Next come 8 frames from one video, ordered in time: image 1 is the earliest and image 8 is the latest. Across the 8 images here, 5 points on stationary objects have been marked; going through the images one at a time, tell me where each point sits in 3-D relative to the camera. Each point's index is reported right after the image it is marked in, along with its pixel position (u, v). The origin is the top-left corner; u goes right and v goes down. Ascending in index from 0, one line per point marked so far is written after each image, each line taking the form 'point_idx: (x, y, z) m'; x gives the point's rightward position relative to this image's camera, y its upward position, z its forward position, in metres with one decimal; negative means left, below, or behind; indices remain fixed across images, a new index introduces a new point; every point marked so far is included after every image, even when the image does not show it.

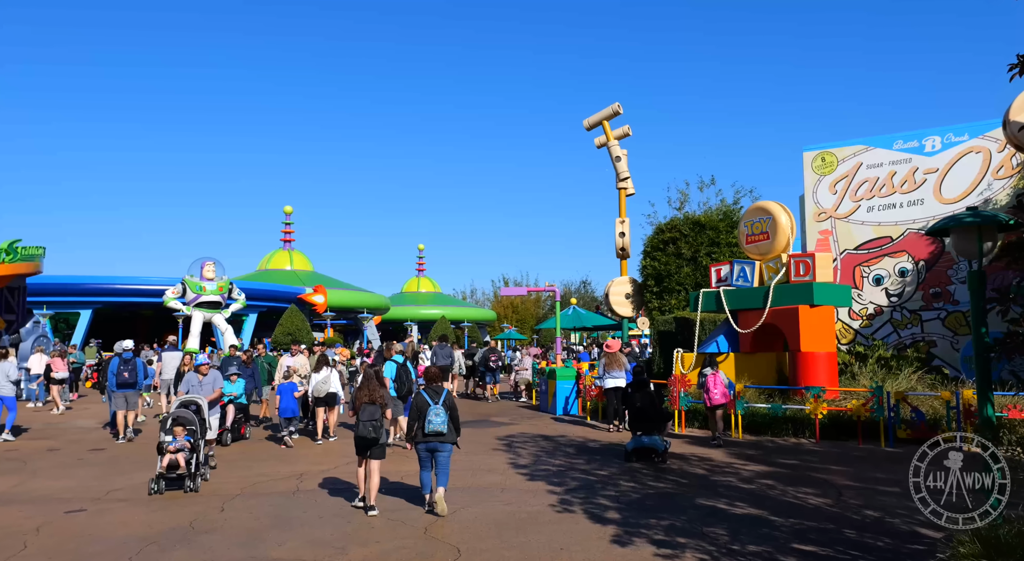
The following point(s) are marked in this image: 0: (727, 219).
0: (+5.7, +1.6, +19.1) m
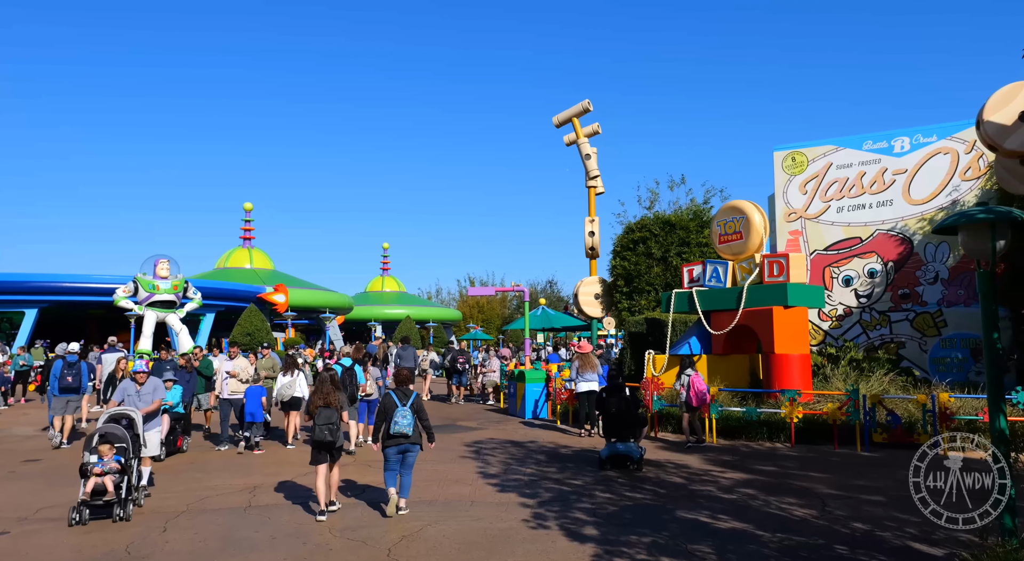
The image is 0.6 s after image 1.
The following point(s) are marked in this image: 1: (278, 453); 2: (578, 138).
0: (+4.8, +1.6, +19.0) m
1: (-3.3, -2.5, +10.2) m
2: (+1.8, +3.8, +19.4) m
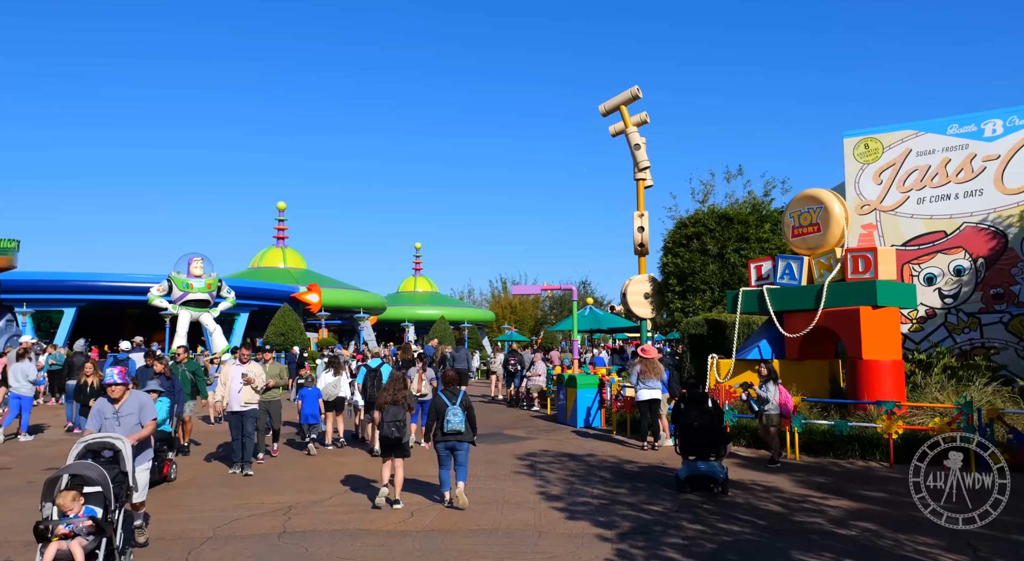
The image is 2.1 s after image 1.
0: (+6.0, +1.7, +17.7) m
1: (-2.6, -2.4, +9.3) m
2: (+2.9, +3.8, +18.2) m
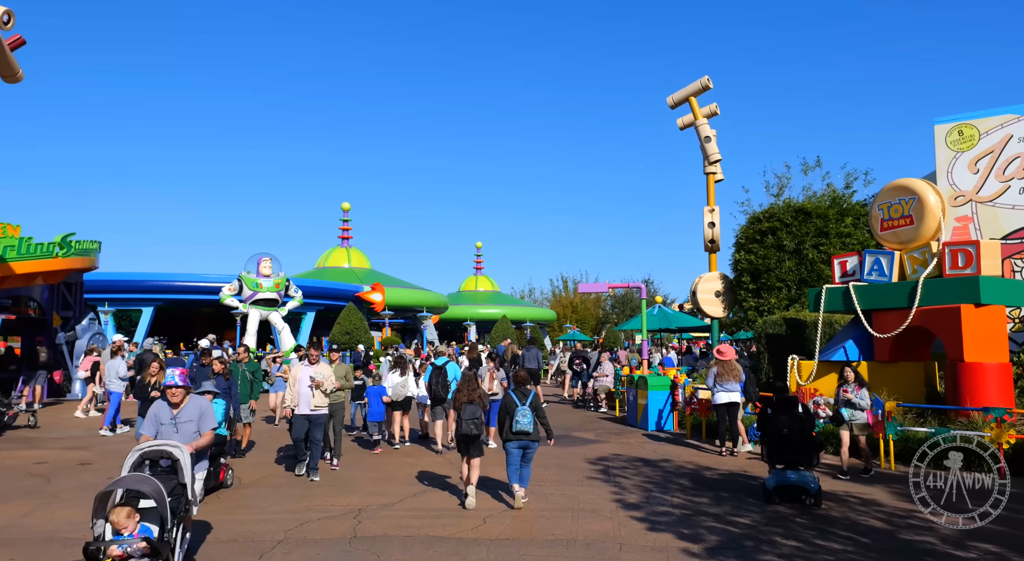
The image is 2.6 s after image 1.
0: (+7.5, +1.7, +16.8) m
1: (-1.7, -2.4, +9.2) m
2: (+4.5, +3.9, +17.6) m
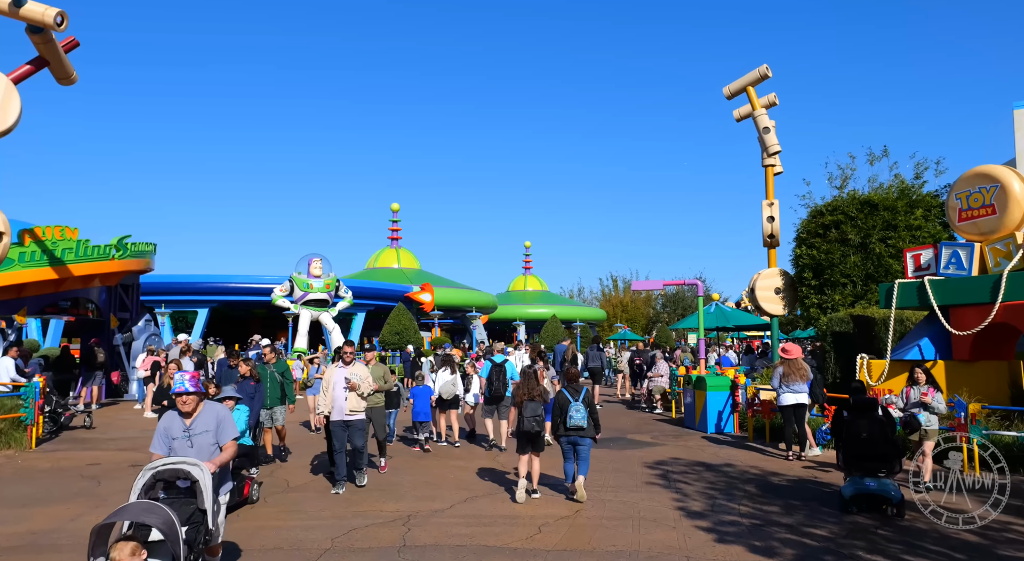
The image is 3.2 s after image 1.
0: (+8.6, +1.8, +16.0) m
1: (-1.0, -2.4, +8.9) m
2: (+5.7, +4.0, +16.9) m
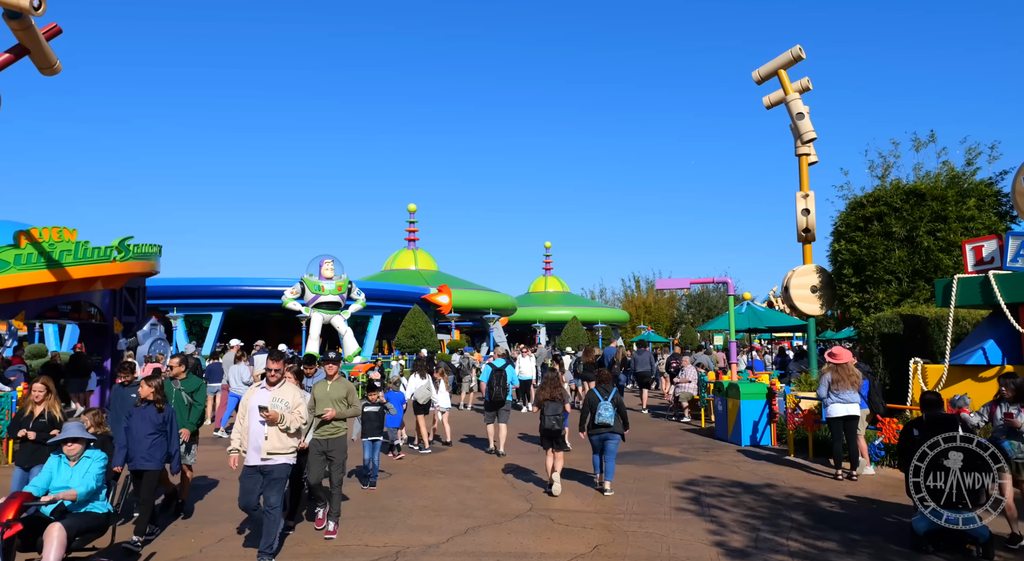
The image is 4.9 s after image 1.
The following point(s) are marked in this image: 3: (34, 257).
0: (+8.9, +1.9, +14.7) m
1: (-0.9, -2.3, +7.9) m
2: (+6.0, +4.0, +15.7) m
3: (-10.3, +0.5, +15.6) m
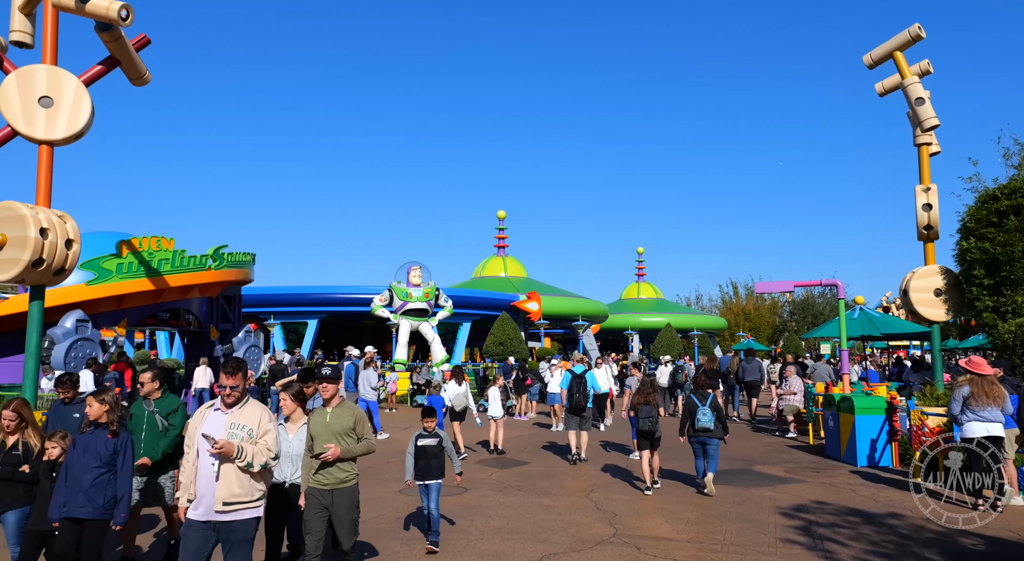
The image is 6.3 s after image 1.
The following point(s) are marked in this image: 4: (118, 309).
0: (+10.5, +1.9, +12.8) m
1: (0.0, -2.3, +7.3) m
2: (+7.7, +4.0, +14.3) m
3: (-8.4, +0.3, +16.2) m
4: (-9.0, -0.7, +16.5) m
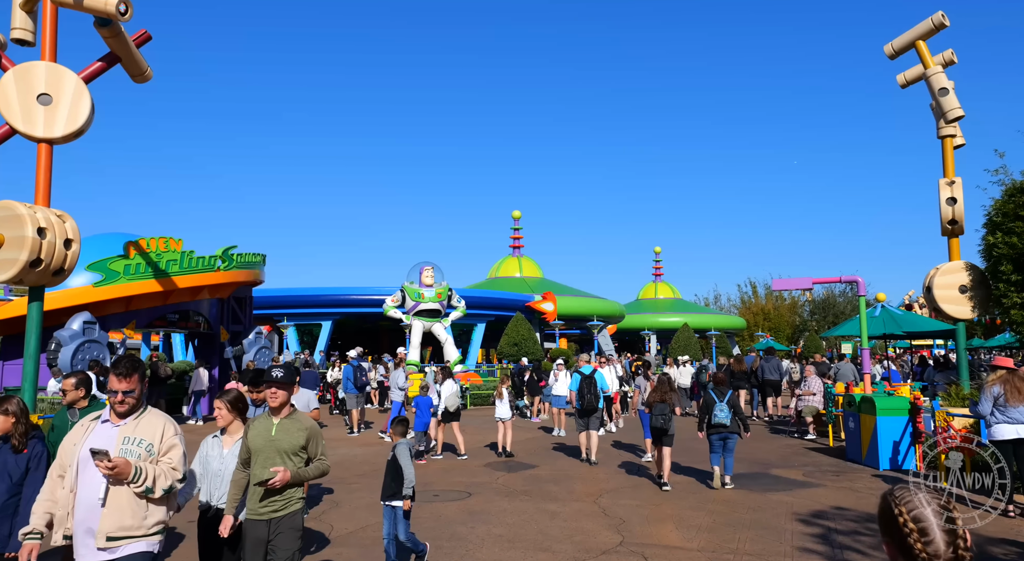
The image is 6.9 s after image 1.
0: (+10.6, +2.0, +12.3) m
1: (0.0, -2.3, +7.0) m
2: (+7.9, +4.1, +13.8) m
3: (-8.2, +0.3, +16.1) m
4: (-8.7, -0.7, +16.4) m
